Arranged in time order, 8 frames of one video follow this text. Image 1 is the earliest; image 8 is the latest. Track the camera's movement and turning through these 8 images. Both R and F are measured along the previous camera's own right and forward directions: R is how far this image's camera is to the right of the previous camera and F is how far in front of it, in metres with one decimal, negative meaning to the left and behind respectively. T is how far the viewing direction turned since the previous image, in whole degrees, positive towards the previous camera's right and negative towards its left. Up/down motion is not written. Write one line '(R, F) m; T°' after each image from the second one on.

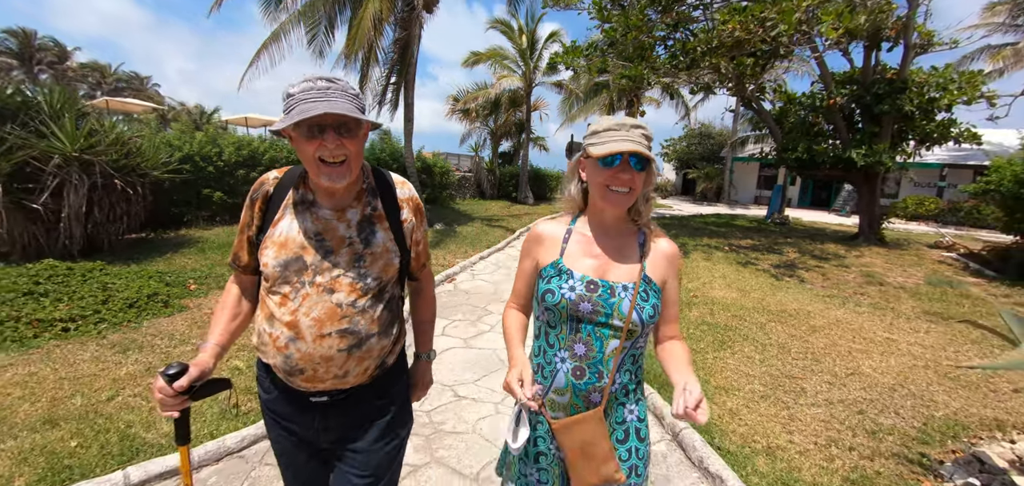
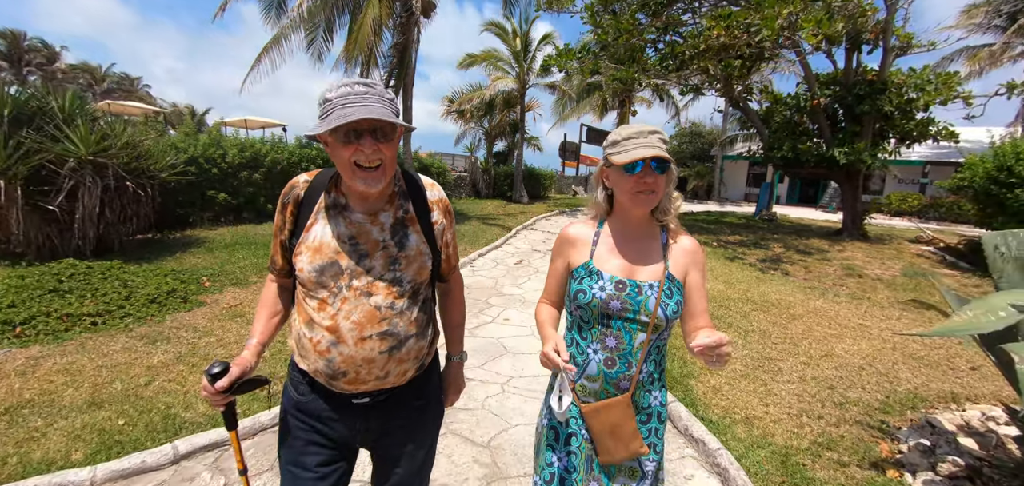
(-0.1, -0.3) m; +1°
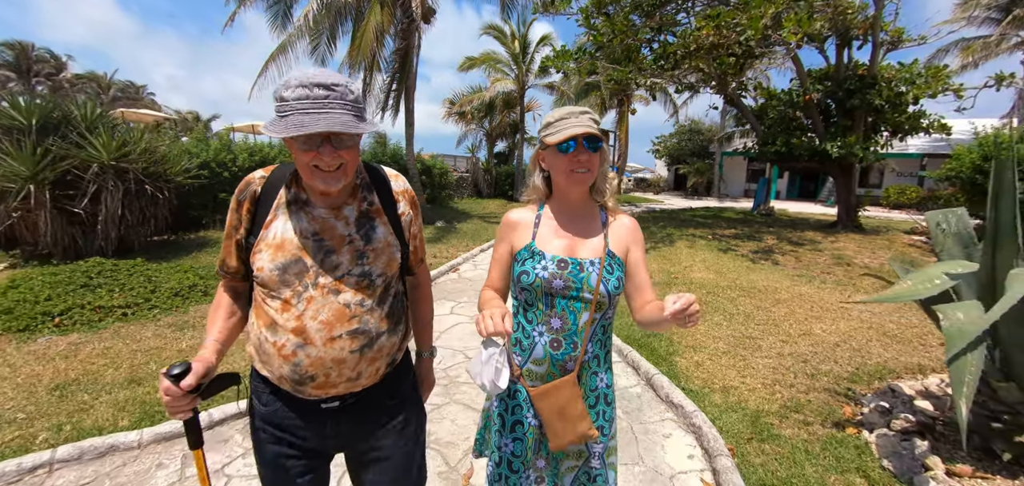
(+0.1, -0.3) m; 0°
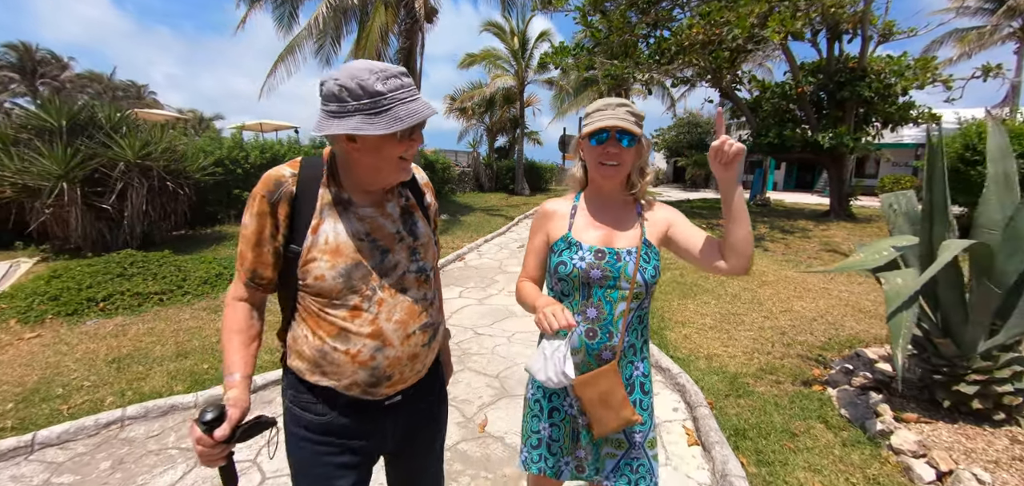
(0.0, -0.4) m; 0°
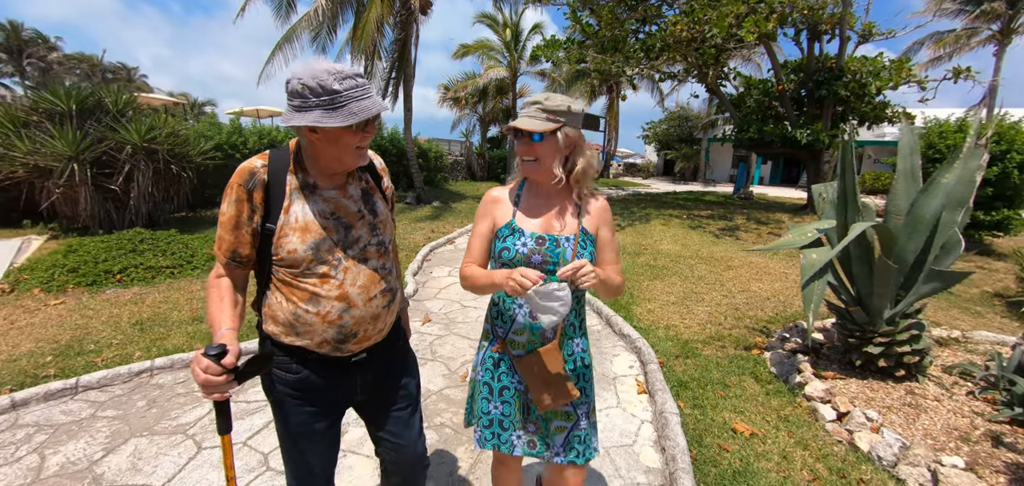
(+0.1, -0.4) m; +1°
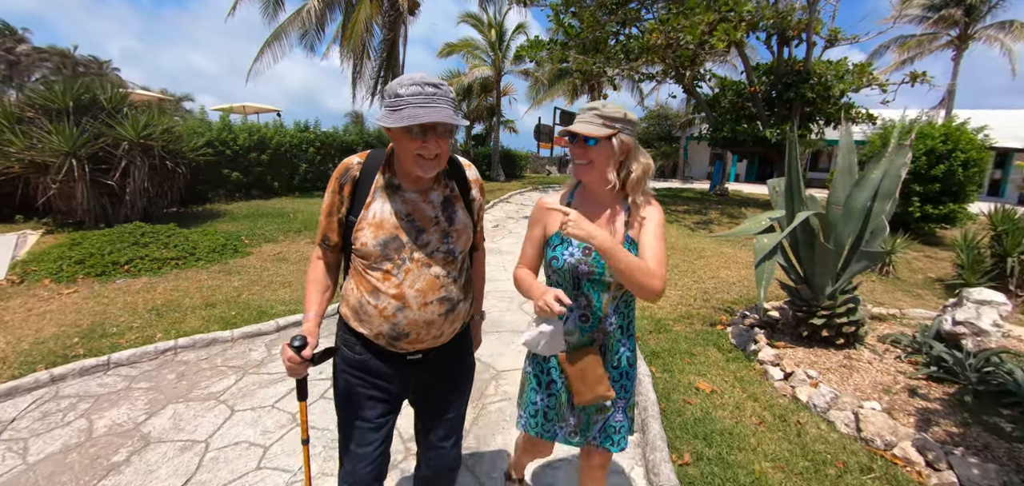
(-0.1, -0.4) m; +2°
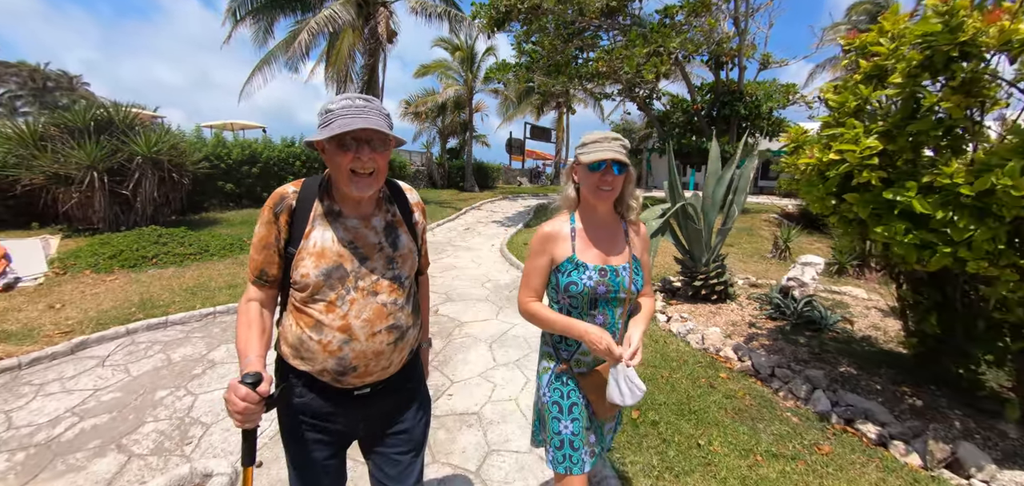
(+0.2, -1.2) m; +3°
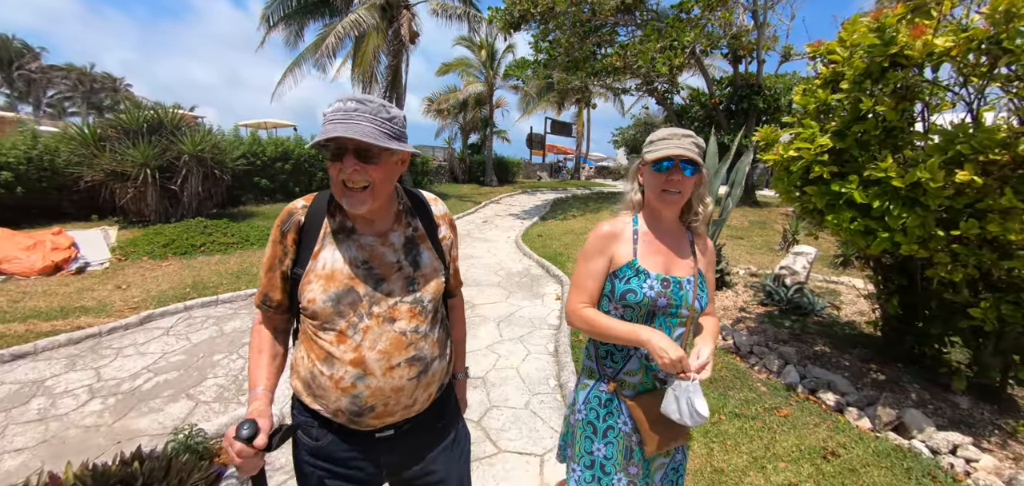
(+0.2, -0.4) m; -3°
